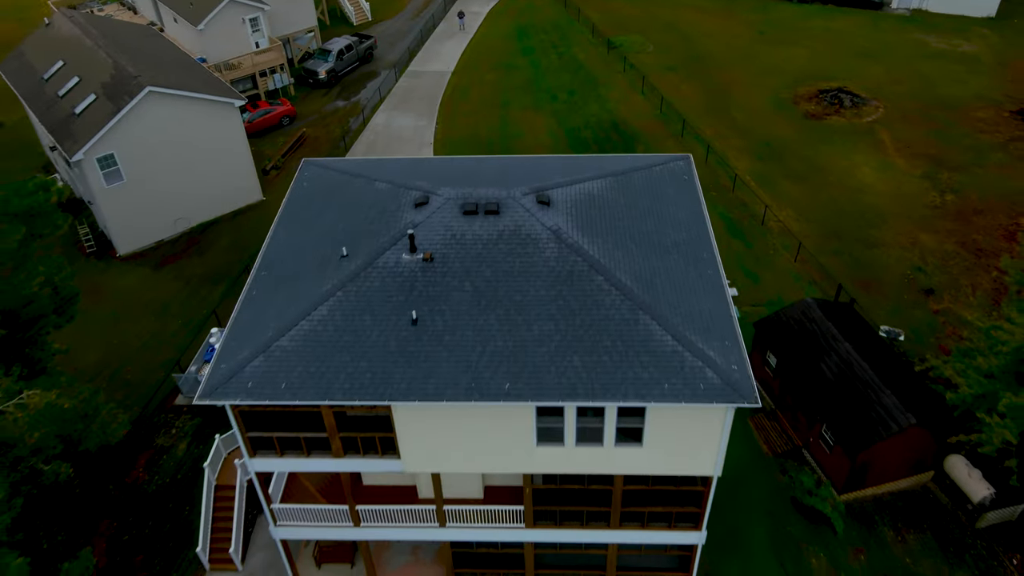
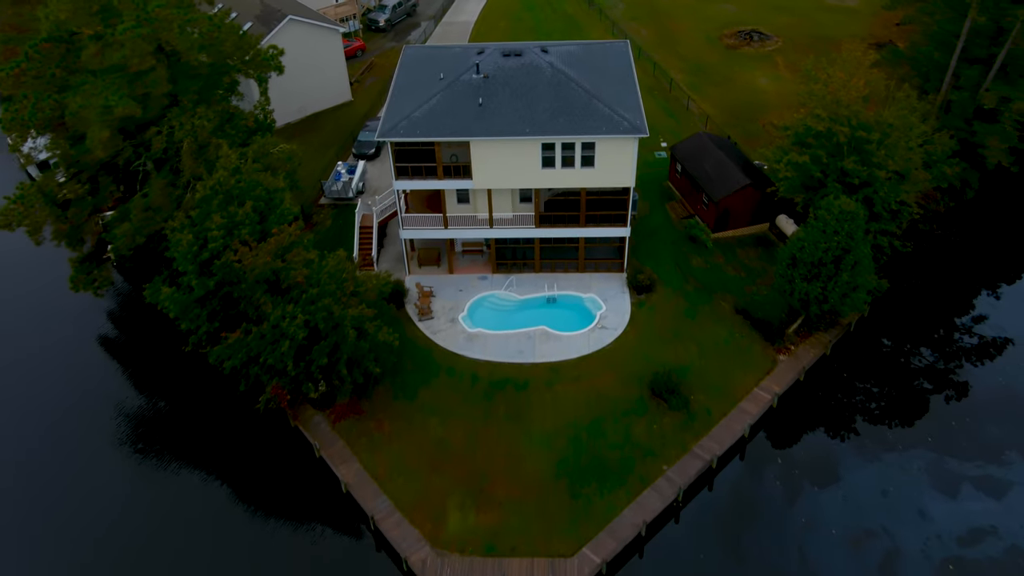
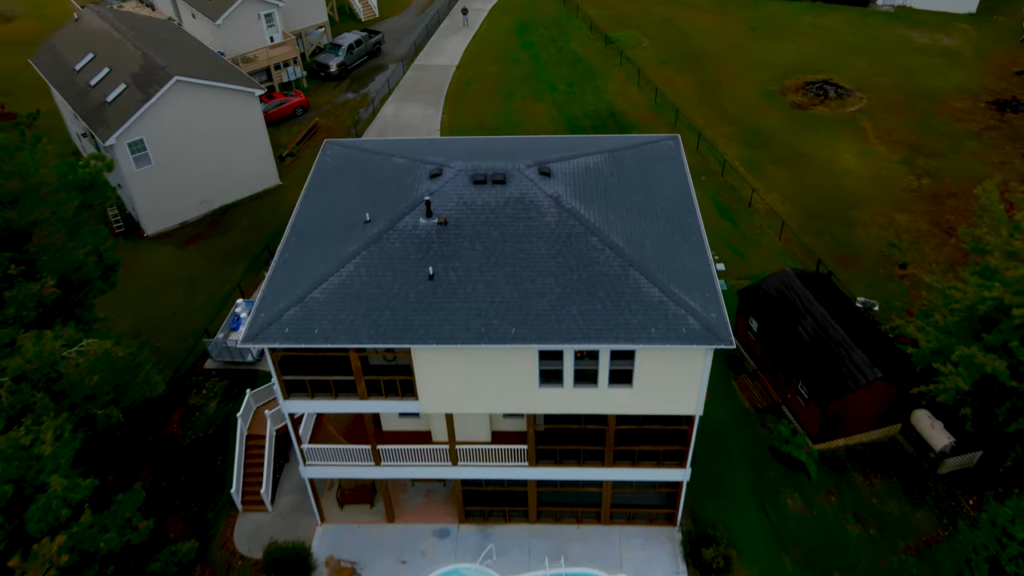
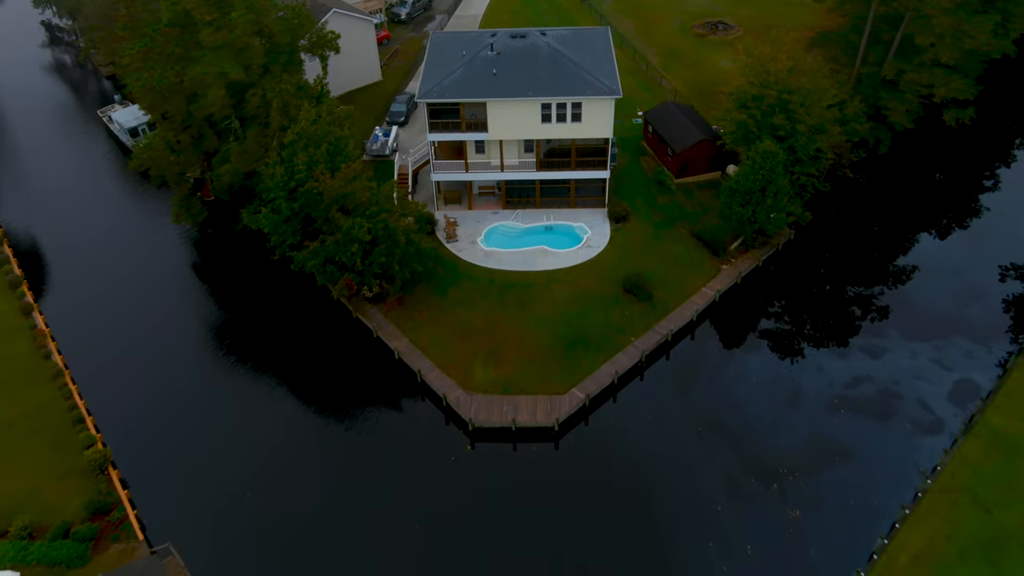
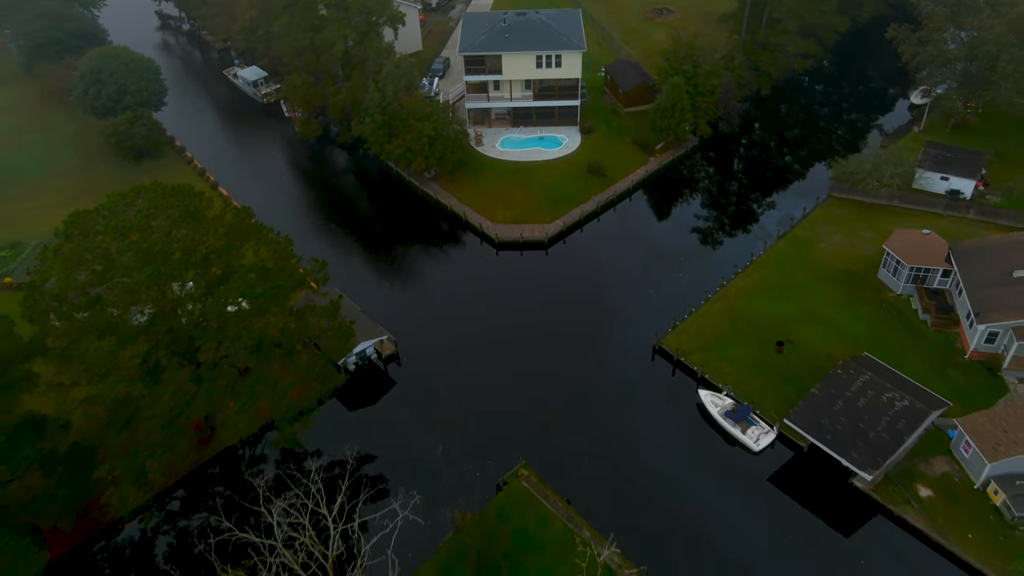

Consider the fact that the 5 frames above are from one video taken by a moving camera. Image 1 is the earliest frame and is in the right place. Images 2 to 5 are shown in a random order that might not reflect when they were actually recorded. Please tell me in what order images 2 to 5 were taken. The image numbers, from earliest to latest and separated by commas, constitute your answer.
3, 2, 4, 5
